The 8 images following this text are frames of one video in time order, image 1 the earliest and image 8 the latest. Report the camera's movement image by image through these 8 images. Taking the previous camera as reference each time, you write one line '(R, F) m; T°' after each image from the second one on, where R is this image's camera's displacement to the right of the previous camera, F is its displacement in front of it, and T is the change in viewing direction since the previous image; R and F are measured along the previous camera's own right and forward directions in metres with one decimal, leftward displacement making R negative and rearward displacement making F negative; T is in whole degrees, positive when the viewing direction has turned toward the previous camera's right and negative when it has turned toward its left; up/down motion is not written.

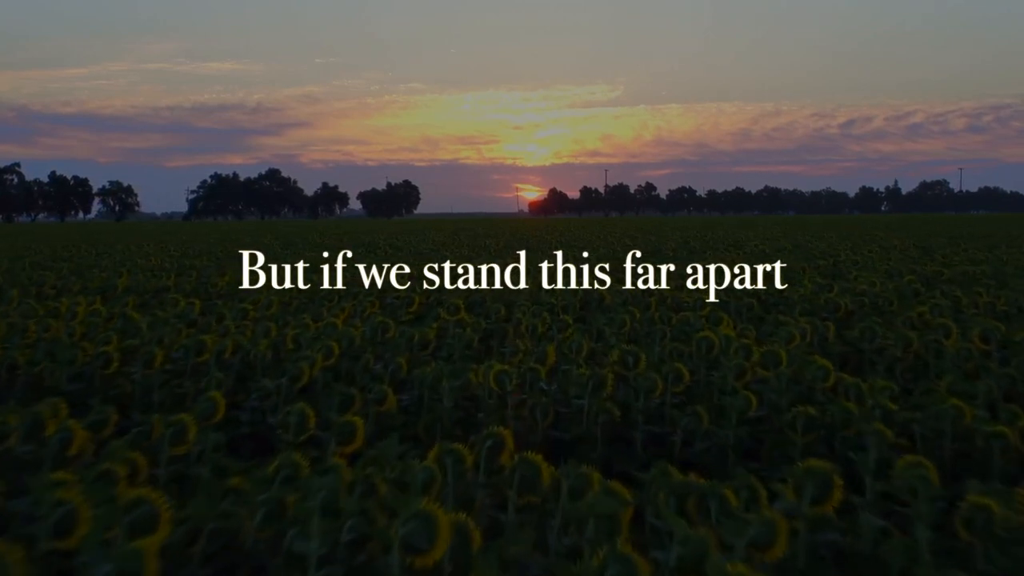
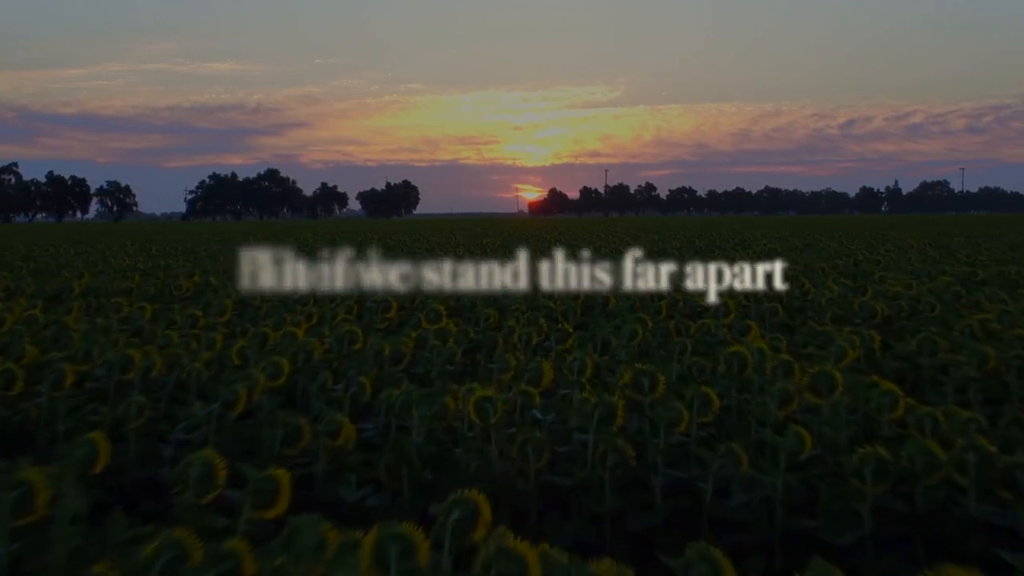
(+0.1, +1.3) m; 0°
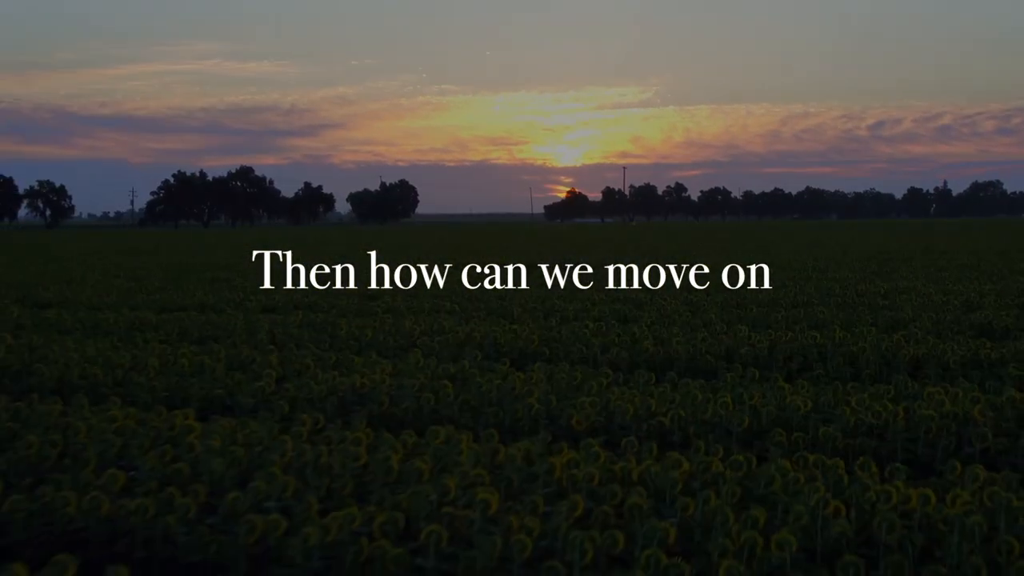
(+1.9, +0.9) m; -2°
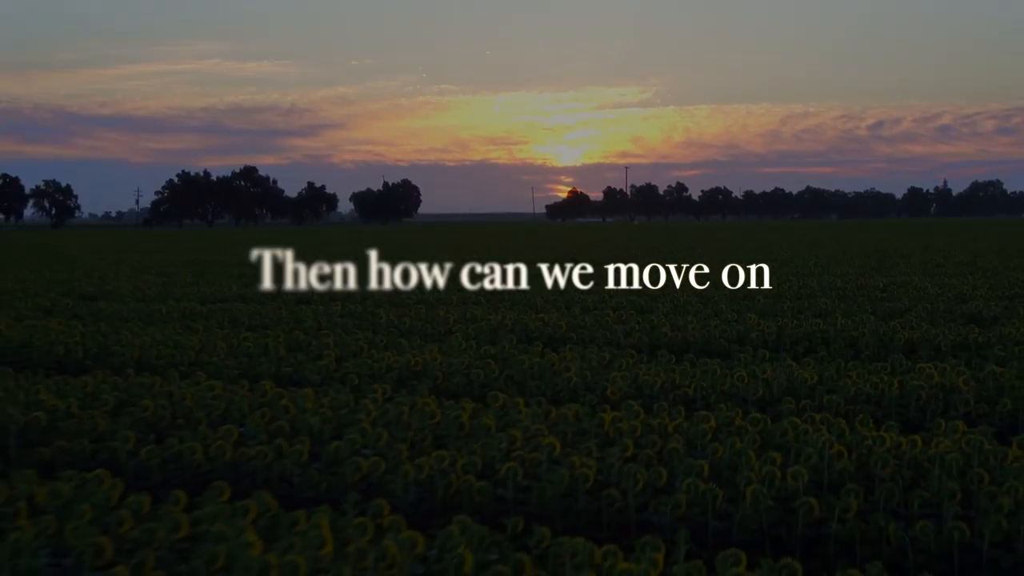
(-0.3, -0.9) m; 0°
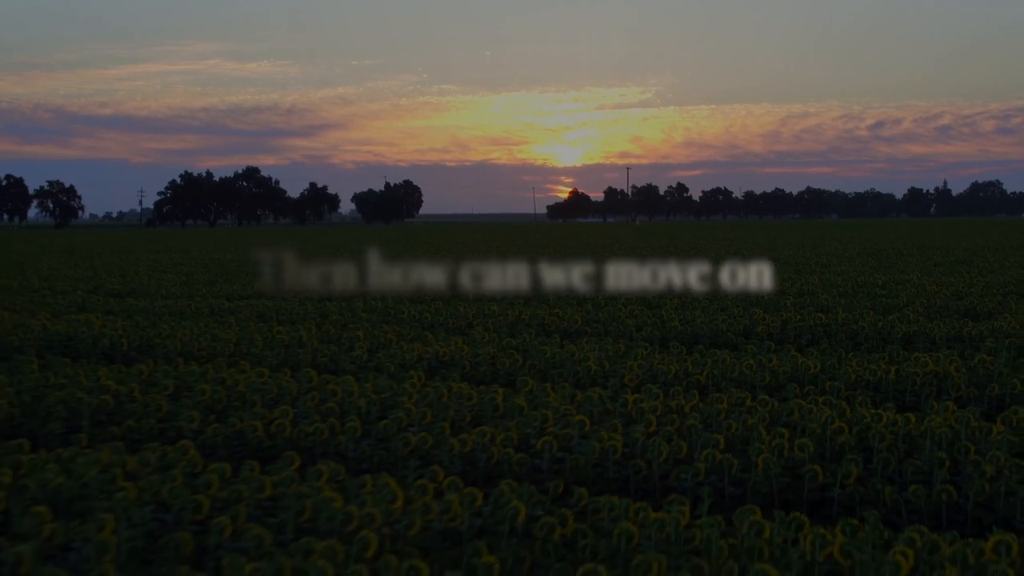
(-0.2, -0.6) m; 0°
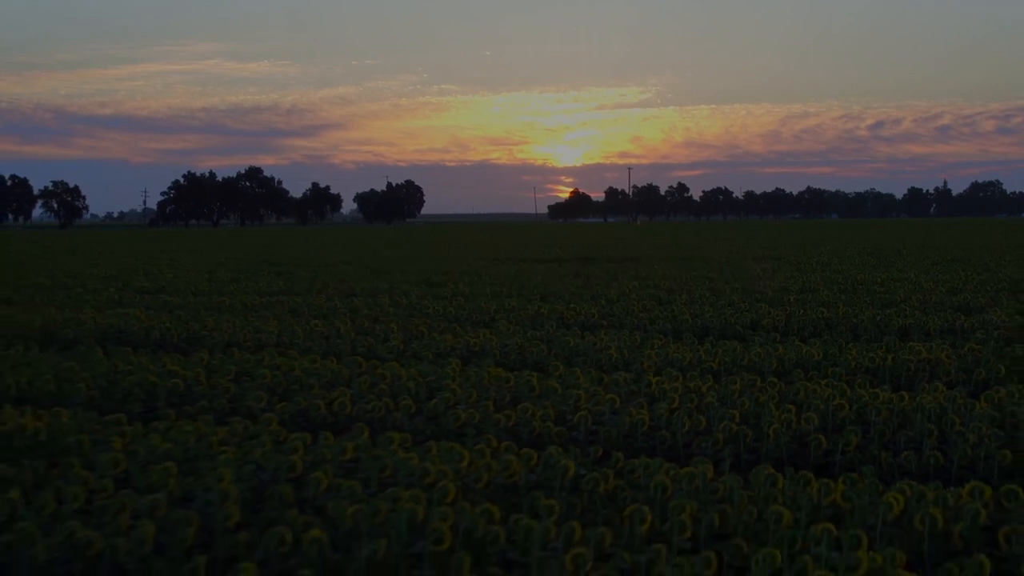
(-0.3, -0.7) m; 0°
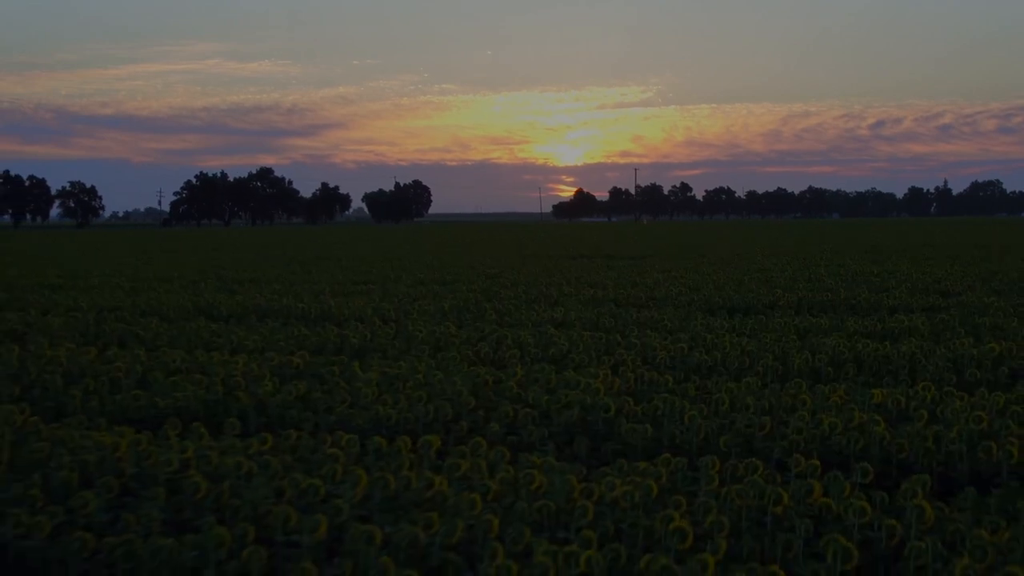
(-1.0, -2.7) m; 0°
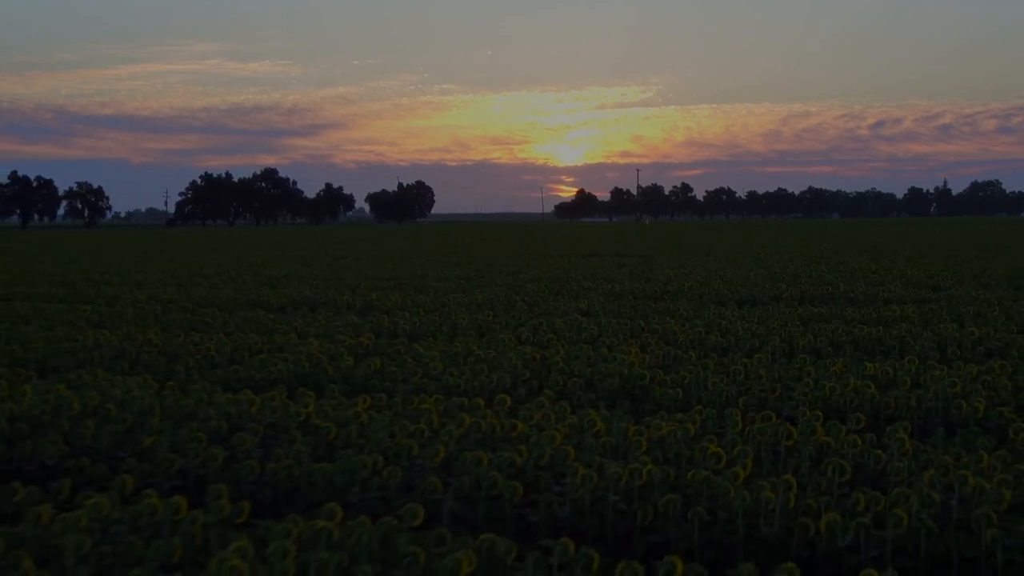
(-0.4, -1.3) m; 0°
